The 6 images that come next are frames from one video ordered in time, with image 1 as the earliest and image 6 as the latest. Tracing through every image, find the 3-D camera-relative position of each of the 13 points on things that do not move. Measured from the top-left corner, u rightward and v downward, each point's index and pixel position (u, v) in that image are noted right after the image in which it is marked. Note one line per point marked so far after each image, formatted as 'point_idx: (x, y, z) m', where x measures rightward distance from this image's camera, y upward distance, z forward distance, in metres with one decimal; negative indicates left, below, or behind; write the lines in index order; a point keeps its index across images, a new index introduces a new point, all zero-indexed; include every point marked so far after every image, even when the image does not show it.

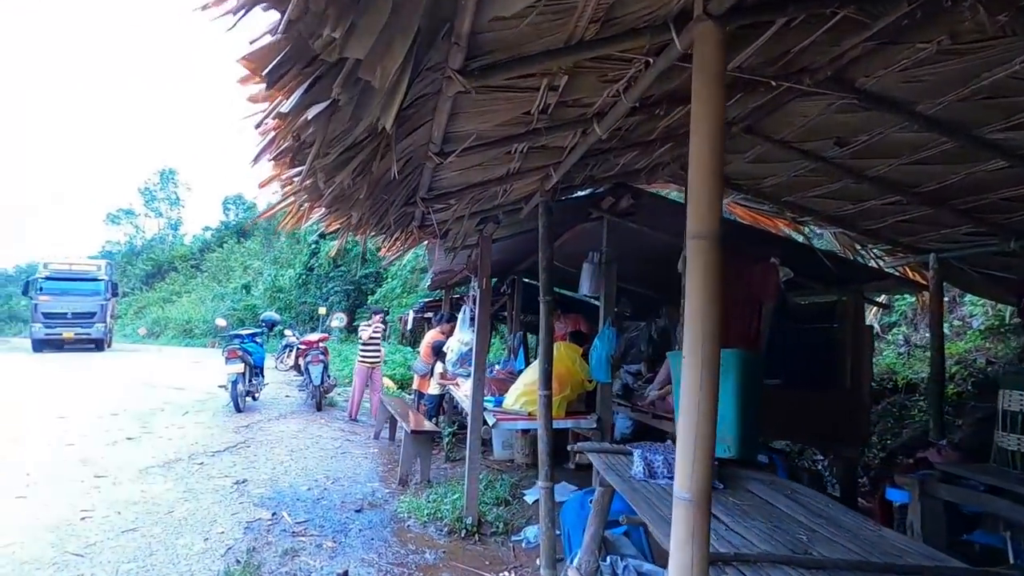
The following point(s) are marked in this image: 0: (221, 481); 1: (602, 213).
0: (-3.1, -2.0, +5.6) m
1: (+0.9, +0.7, +5.2) m
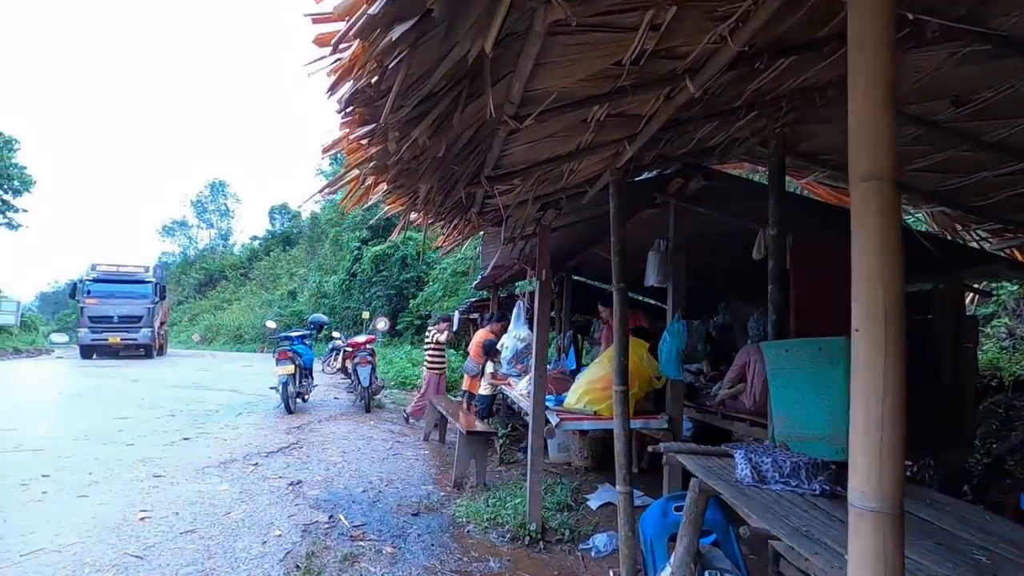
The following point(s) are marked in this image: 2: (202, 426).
0: (-2.4, -2.0, +5.5) m
1: (+1.4, +0.8, +4.8) m
2: (-4.8, -2.1, +8.2) m
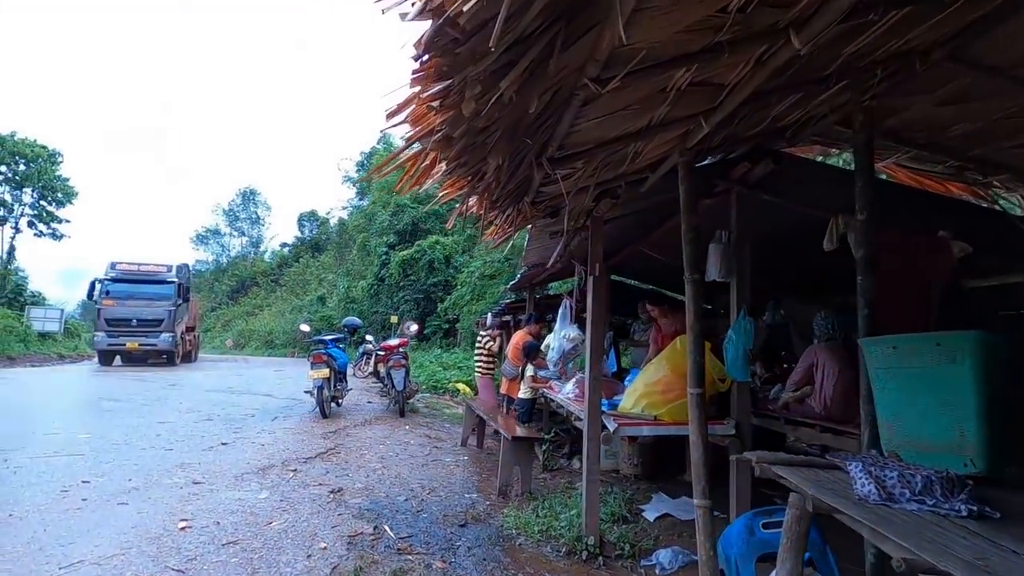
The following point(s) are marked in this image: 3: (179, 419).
0: (-1.9, -2.0, +5.3) m
1: (+1.9, +0.9, +4.5) m
2: (-4.2, -2.2, +8.1) m
3: (-5.6, -2.2, +8.9) m
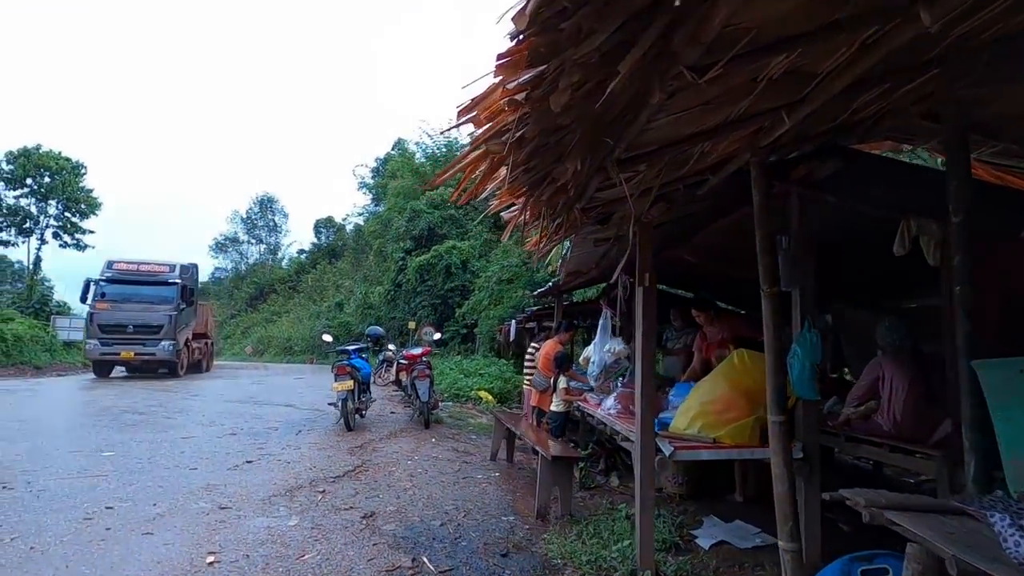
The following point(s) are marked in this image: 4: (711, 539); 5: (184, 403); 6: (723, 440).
0: (-1.6, -2.1, +5.0) m
1: (+2.2, +0.8, +4.1) m
2: (-3.7, -2.4, +7.9) m
3: (-5.1, -2.4, +8.8) m
4: (+1.8, -2.2, +4.7) m
5: (-7.7, -2.7, +12.5) m
6: (+1.6, -1.2, +4.1) m
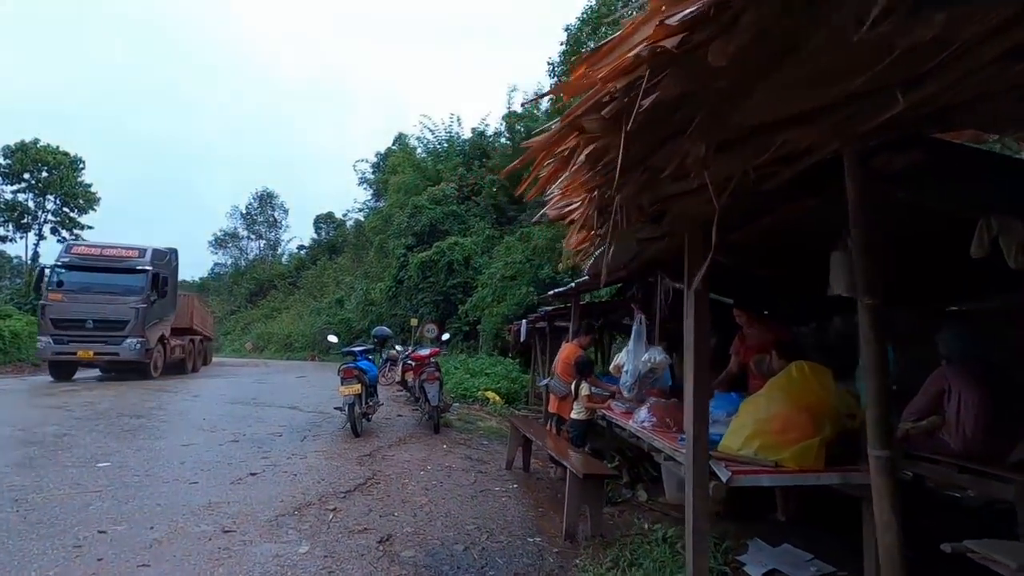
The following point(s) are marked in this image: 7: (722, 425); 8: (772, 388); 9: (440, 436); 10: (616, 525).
0: (-1.3, -2.2, +4.6) m
1: (+2.4, +0.7, +3.7) m
2: (-3.4, -2.4, +7.5) m
3: (-4.8, -2.4, +8.4) m
4: (+2.0, -2.3, +4.3) m
5: (-7.5, -2.7, +12.1) m
6: (+1.9, -1.2, +3.7) m
7: (+1.8, -1.2, +4.5) m
8: (+1.9, -0.7, +3.9) m
9: (-1.3, -2.8, +10.1) m
10: (+1.1, -2.5, +5.5) m
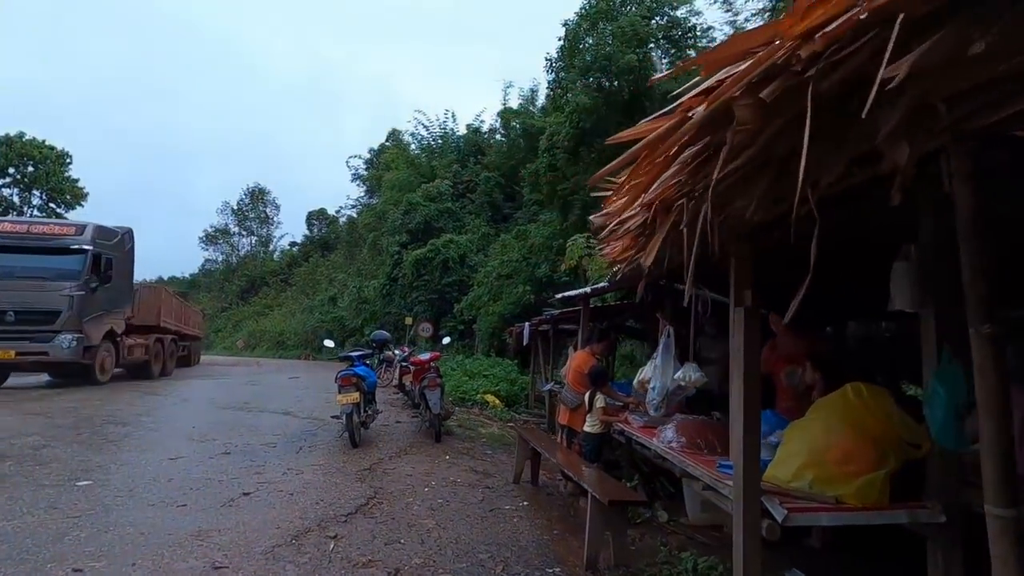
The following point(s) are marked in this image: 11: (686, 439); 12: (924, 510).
0: (-1.1, -2.3, +4.2) m
1: (+2.6, +0.7, +3.3) m
2: (-3.3, -2.4, +7.1) m
3: (-4.7, -2.4, +7.9) m
4: (+2.2, -2.4, +3.9) m
5: (-7.4, -2.7, +11.6) m
6: (+2.1, -1.3, +3.3) m
7: (+2.0, -1.3, +4.2) m
8: (+2.1, -0.8, +3.5) m
9: (-1.3, -2.9, +9.7) m
10: (+1.2, -2.5, +5.1) m
11: (+1.6, -1.4, +4.8) m
12: (+2.5, -1.4, +3.3) m
